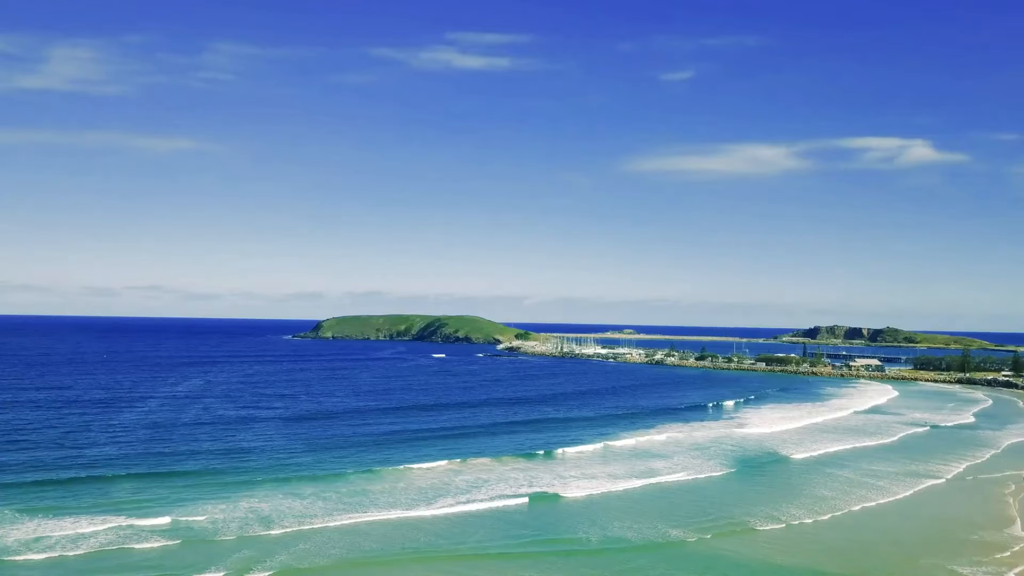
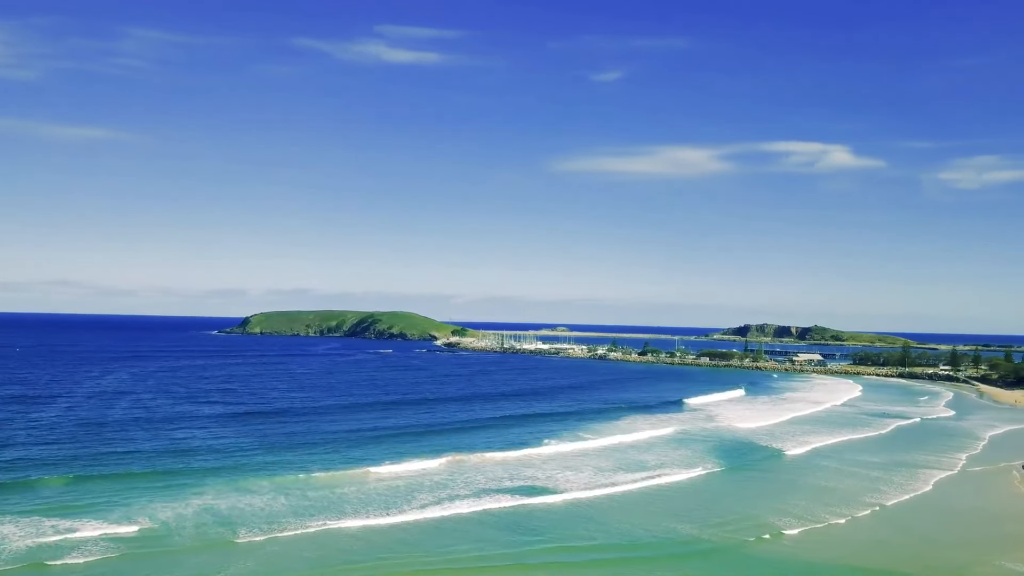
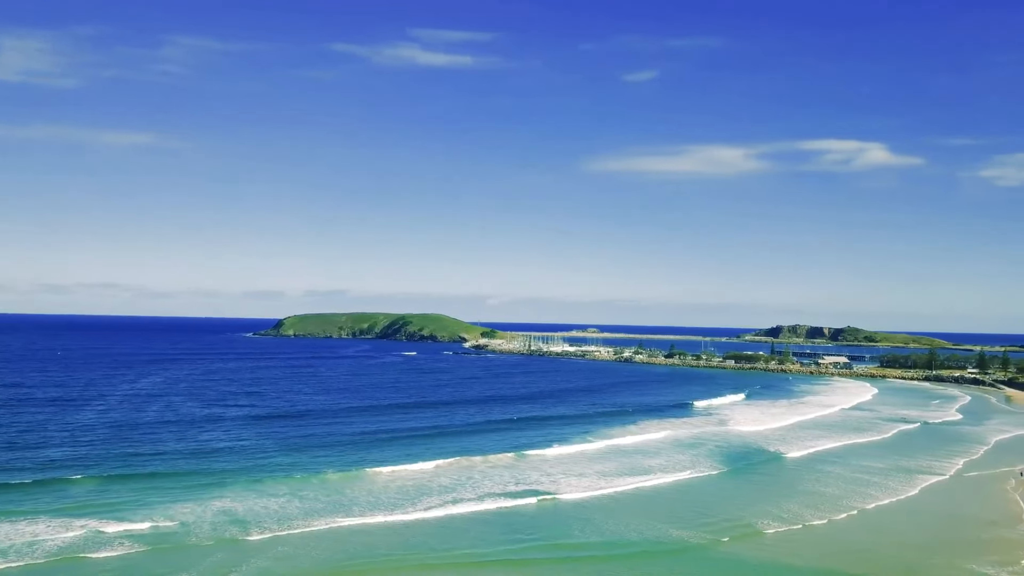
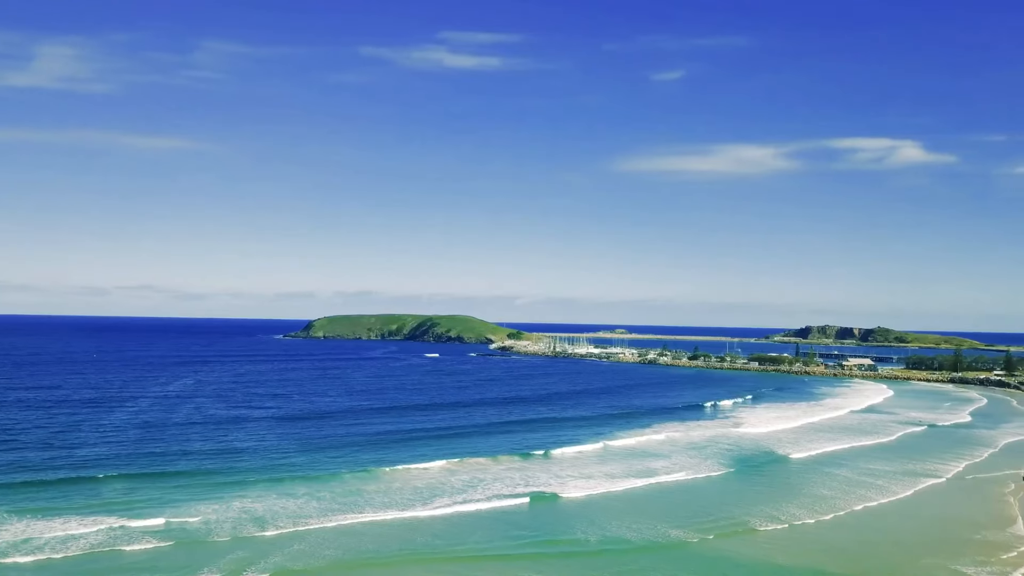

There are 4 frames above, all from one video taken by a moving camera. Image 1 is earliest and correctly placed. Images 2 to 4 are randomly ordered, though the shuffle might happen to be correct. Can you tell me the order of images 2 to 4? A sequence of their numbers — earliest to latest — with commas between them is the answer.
4, 3, 2
